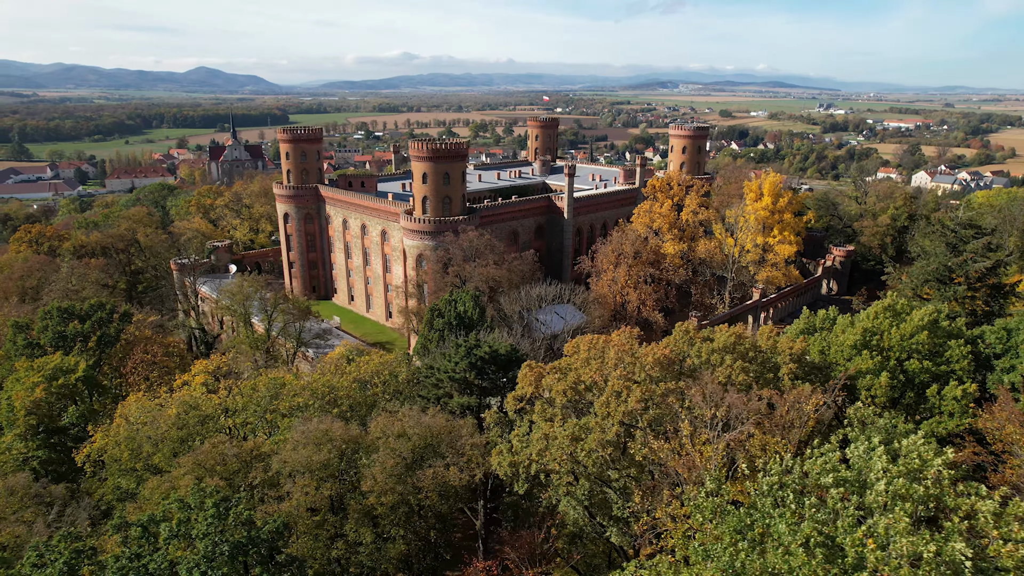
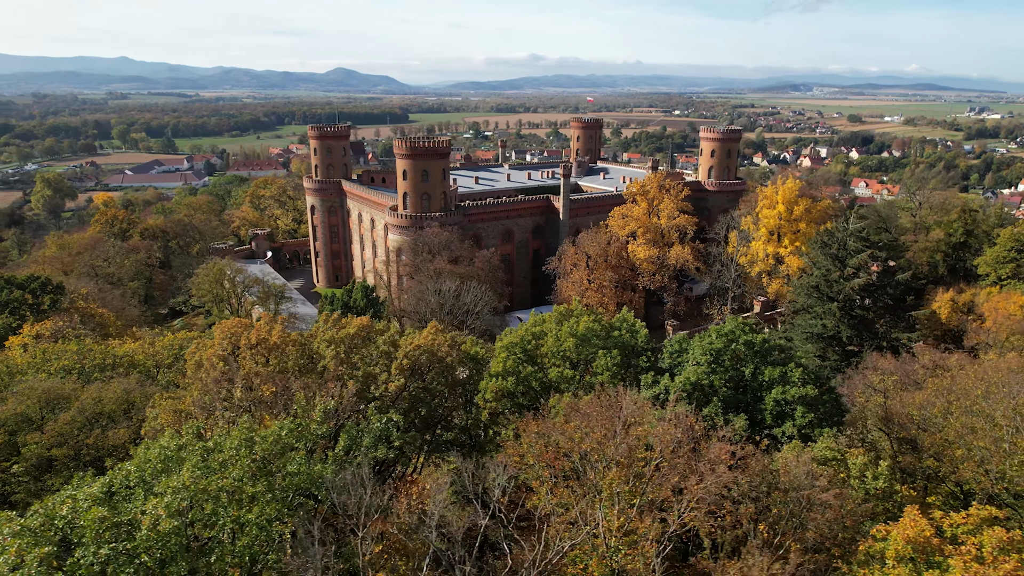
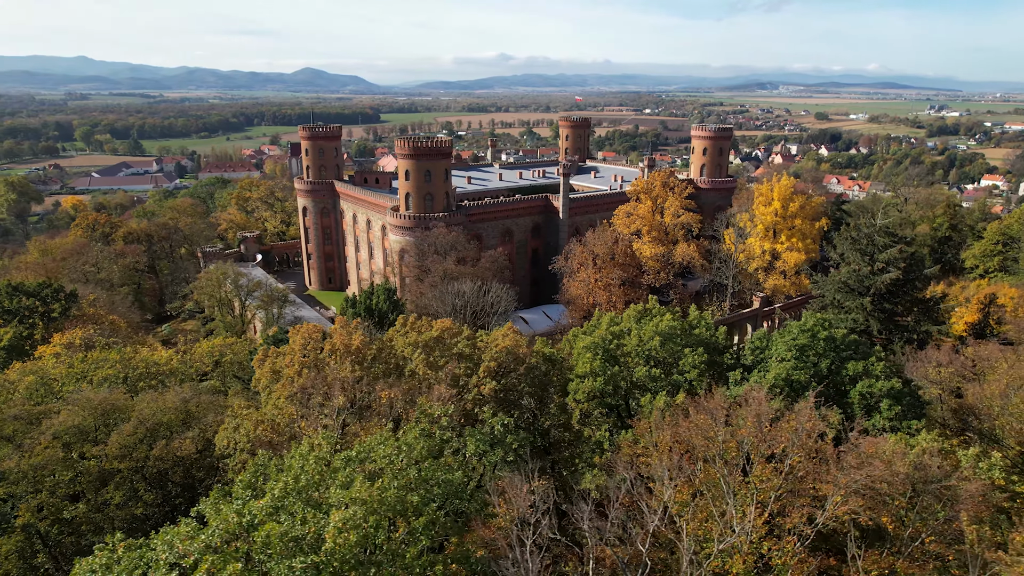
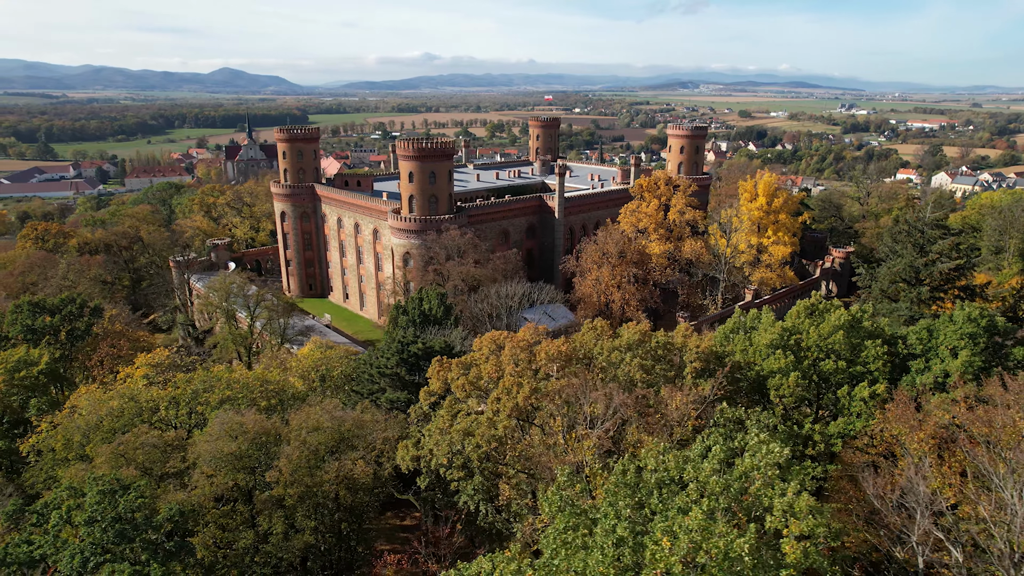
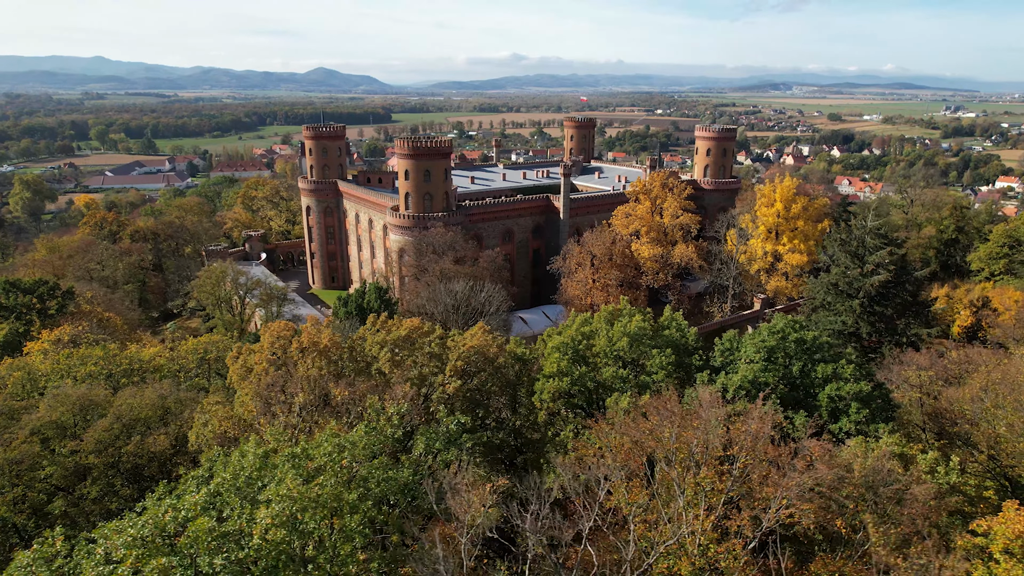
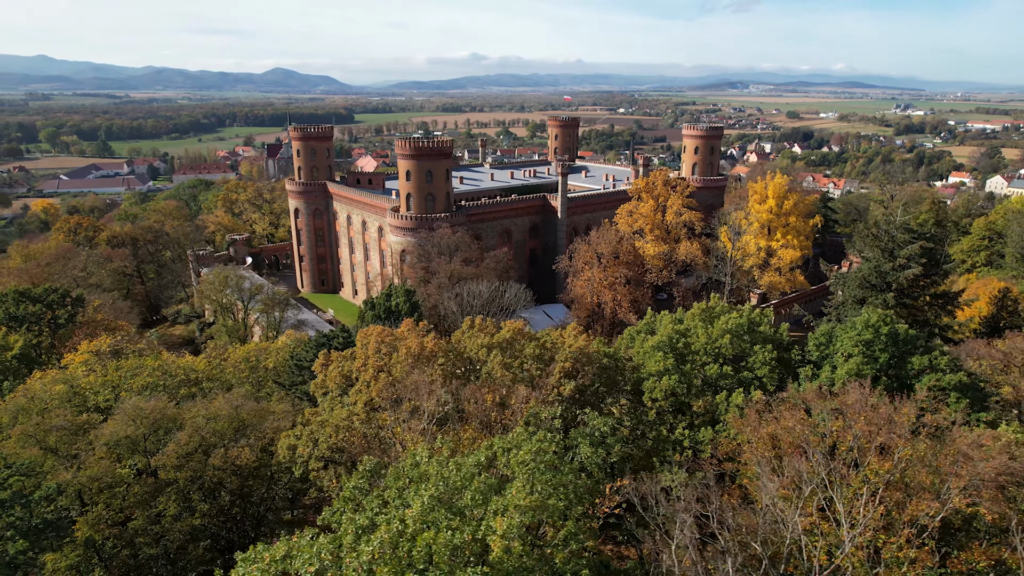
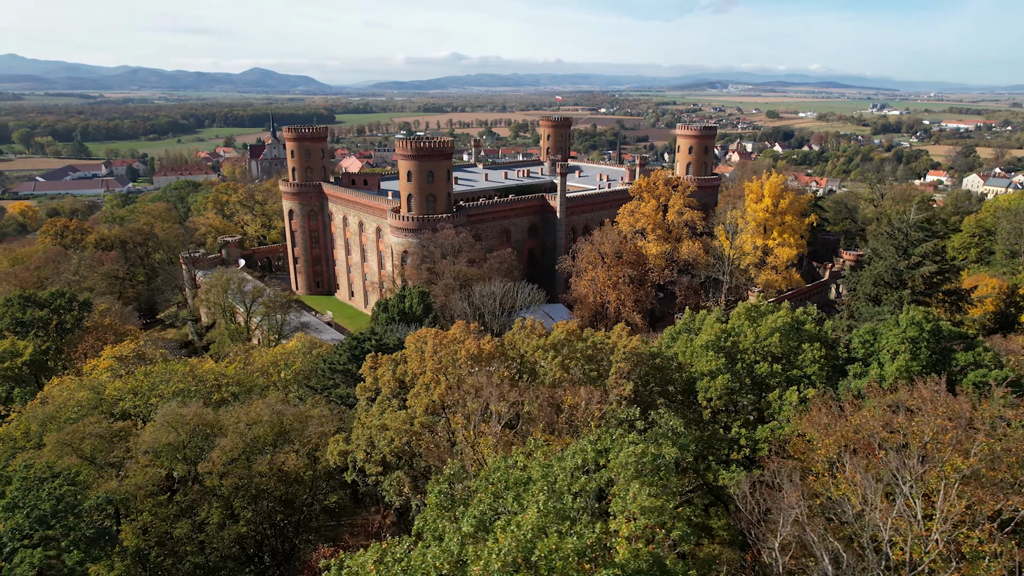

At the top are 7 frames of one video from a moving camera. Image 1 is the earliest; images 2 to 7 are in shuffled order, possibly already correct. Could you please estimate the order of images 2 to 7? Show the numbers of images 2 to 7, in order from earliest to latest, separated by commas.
4, 7, 6, 3, 5, 2
